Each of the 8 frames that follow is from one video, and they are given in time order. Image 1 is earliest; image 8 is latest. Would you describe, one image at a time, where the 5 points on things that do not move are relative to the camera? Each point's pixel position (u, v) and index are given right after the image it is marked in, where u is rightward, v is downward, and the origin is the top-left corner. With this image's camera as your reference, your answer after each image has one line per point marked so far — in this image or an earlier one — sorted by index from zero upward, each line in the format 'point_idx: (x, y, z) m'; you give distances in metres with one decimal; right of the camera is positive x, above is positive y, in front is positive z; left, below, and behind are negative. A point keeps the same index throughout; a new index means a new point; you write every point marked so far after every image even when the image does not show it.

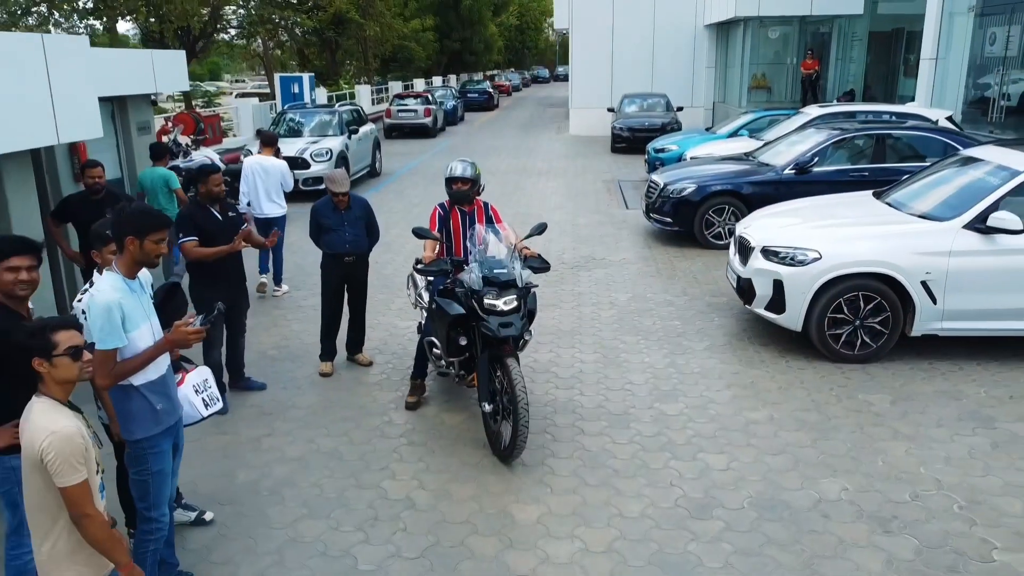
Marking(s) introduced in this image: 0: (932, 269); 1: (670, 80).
0: (+1.7, +0.1, +4.7) m
1: (+2.6, +3.4, +18.8) m
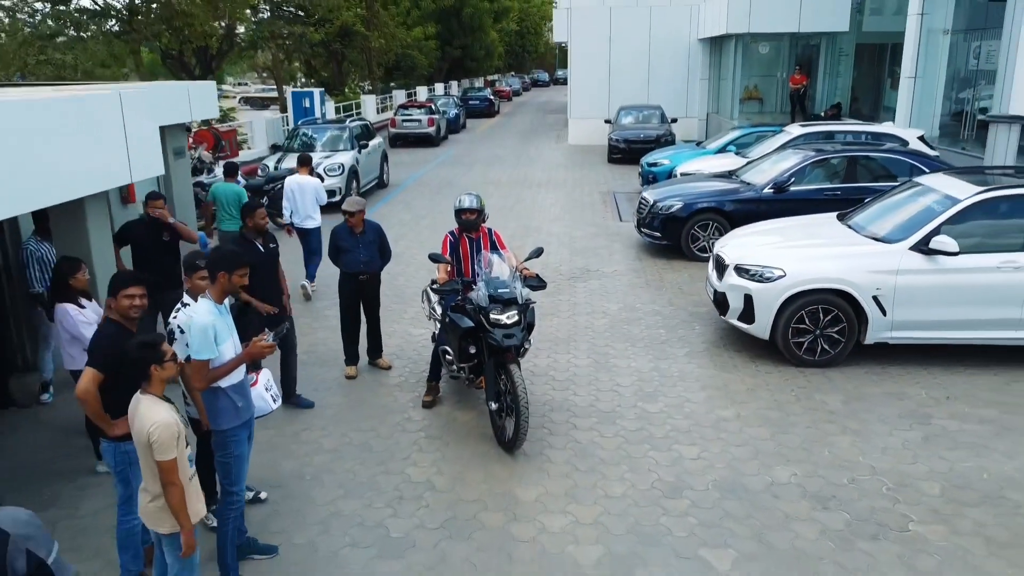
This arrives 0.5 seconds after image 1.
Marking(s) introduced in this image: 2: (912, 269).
0: (+1.8, 0.0, +5.4) m
1: (+2.6, +3.4, +19.5) m
2: (+1.9, +0.1, +5.4) m
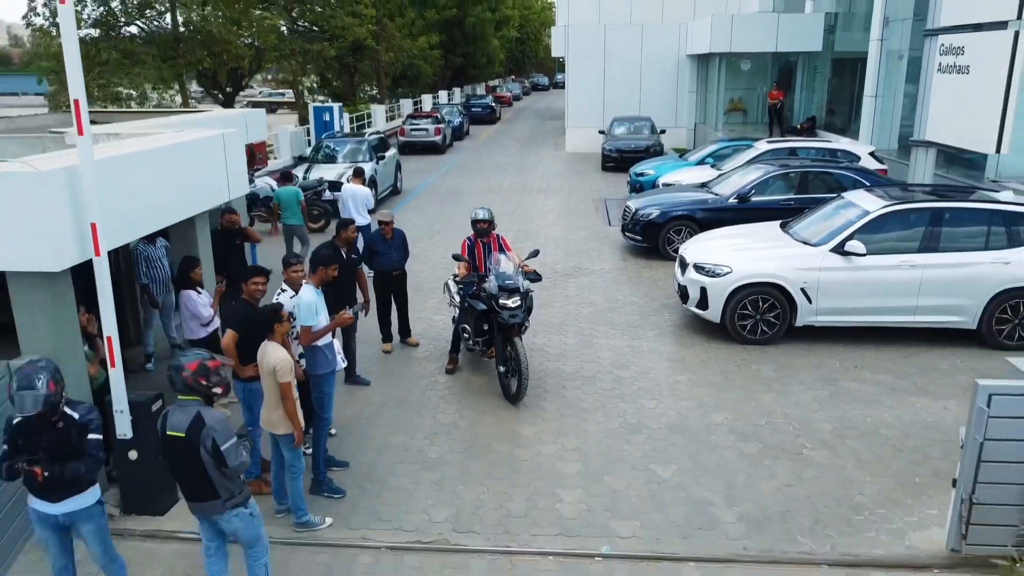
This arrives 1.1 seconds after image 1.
0: (+1.8, +0.1, +6.8) m
1: (+2.7, +3.4, +20.9) m
2: (+1.9, +0.1, +6.8) m
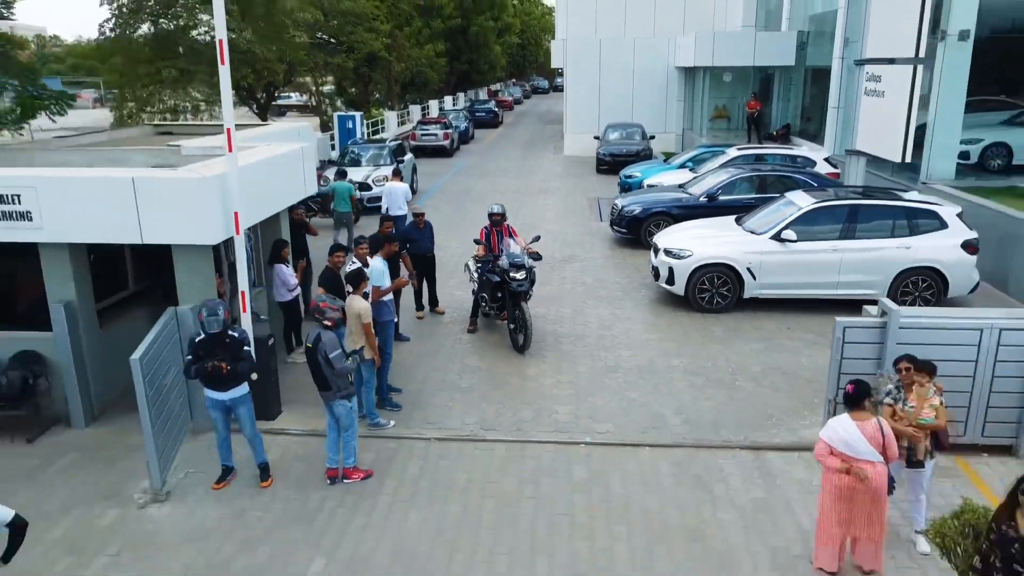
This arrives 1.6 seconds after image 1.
0: (+1.8, +0.2, +8.7) m
1: (+2.7, +3.5, +22.8) m
2: (+2.0, +0.3, +8.7) m
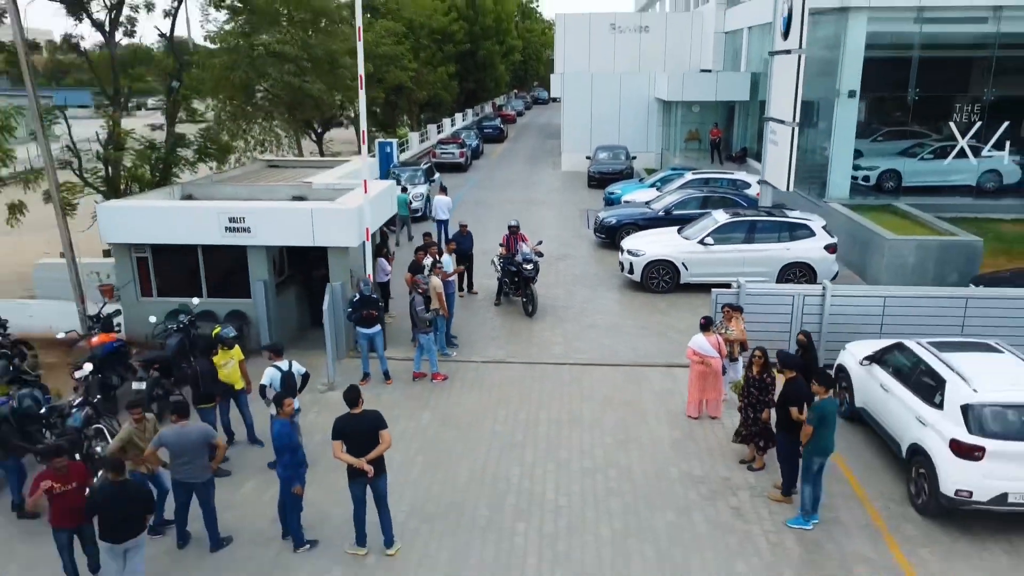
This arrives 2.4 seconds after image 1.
0: (+2.0, +0.3, +12.9) m
1: (+2.8, +3.7, +27.0) m
2: (+2.1, +0.4, +12.9) m
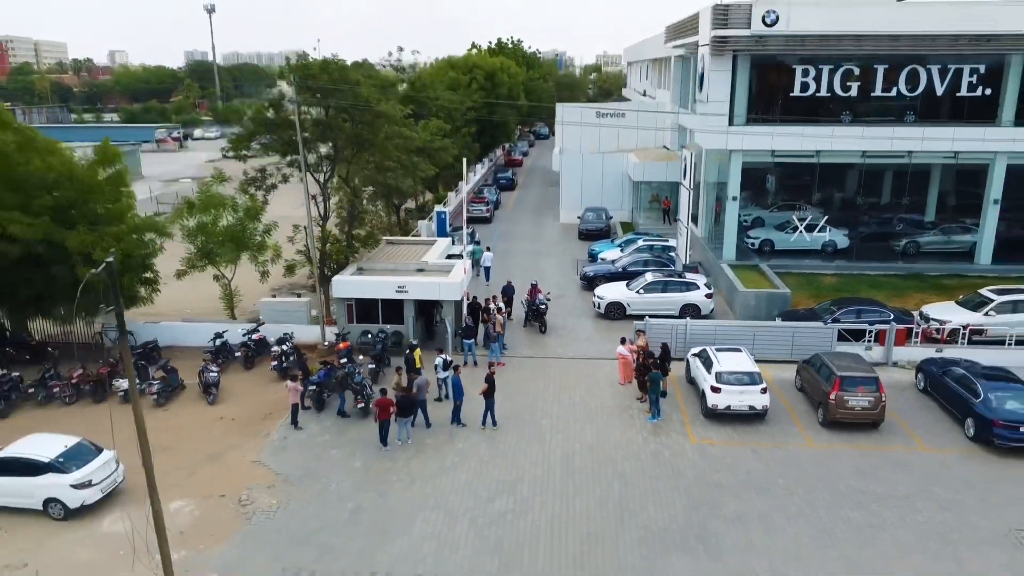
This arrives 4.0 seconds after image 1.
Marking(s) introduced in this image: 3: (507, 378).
0: (+2.4, -0.3, +23.3) m
1: (+3.3, +3.0, +37.4) m
2: (+2.5, -0.2, +23.3) m
3: (-0.1, -1.6, +19.5) m
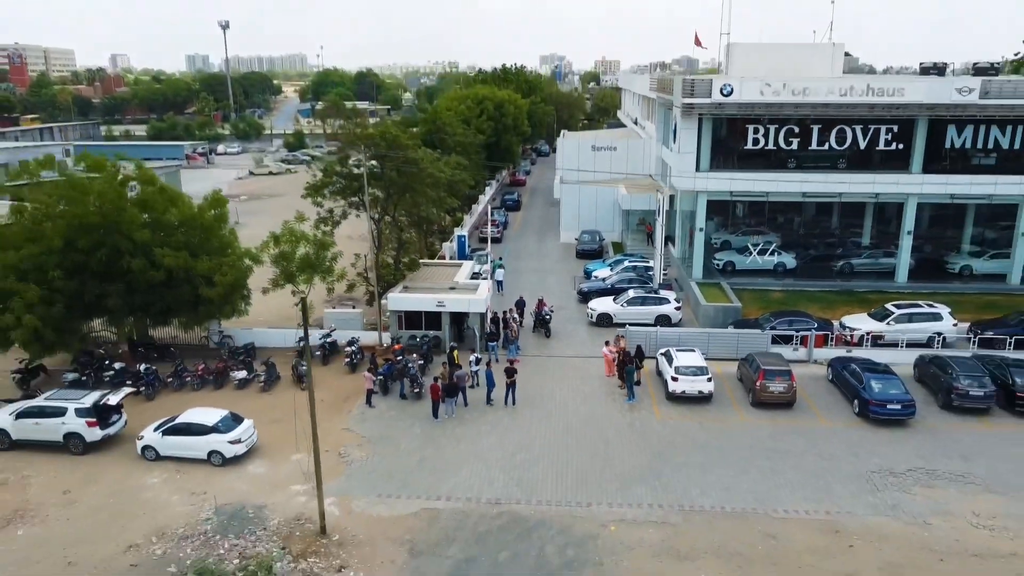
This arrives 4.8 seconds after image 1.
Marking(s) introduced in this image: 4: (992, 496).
0: (+2.7, -0.6, +29.7) m
1: (+3.5, +2.6, +43.8) m
2: (+2.8, -0.6, +29.7) m
3: (+0.2, -1.9, +25.9) m
4: (+7.9, -3.4, +18.7) m
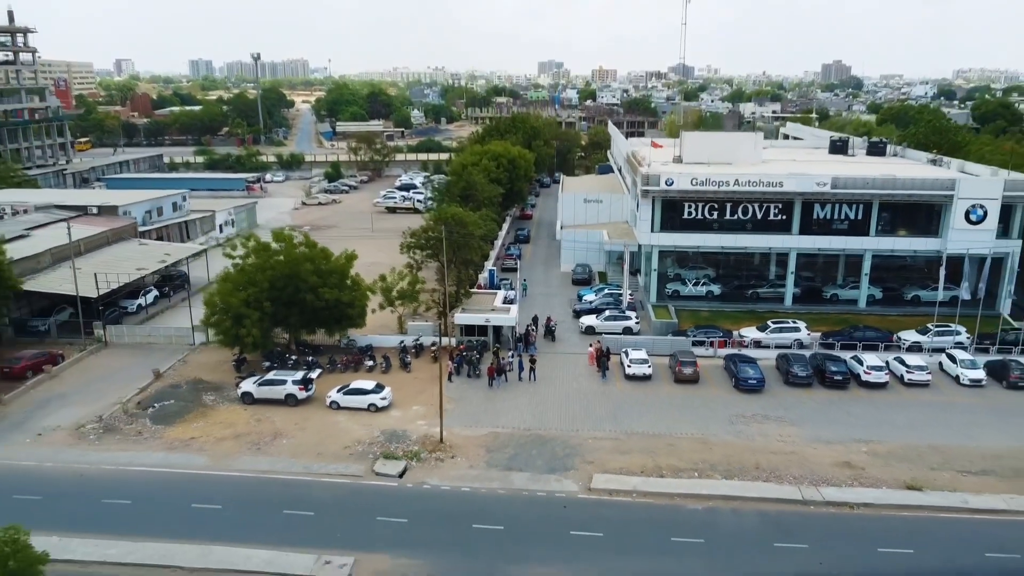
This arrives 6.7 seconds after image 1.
0: (+3.4, -1.5, +46.1) m
1: (+4.3, +1.7, +60.2) m
2: (+3.6, -1.4, +46.0) m
3: (+1.0, -2.8, +42.3) m
4: (+8.7, -4.3, +35.1) m
